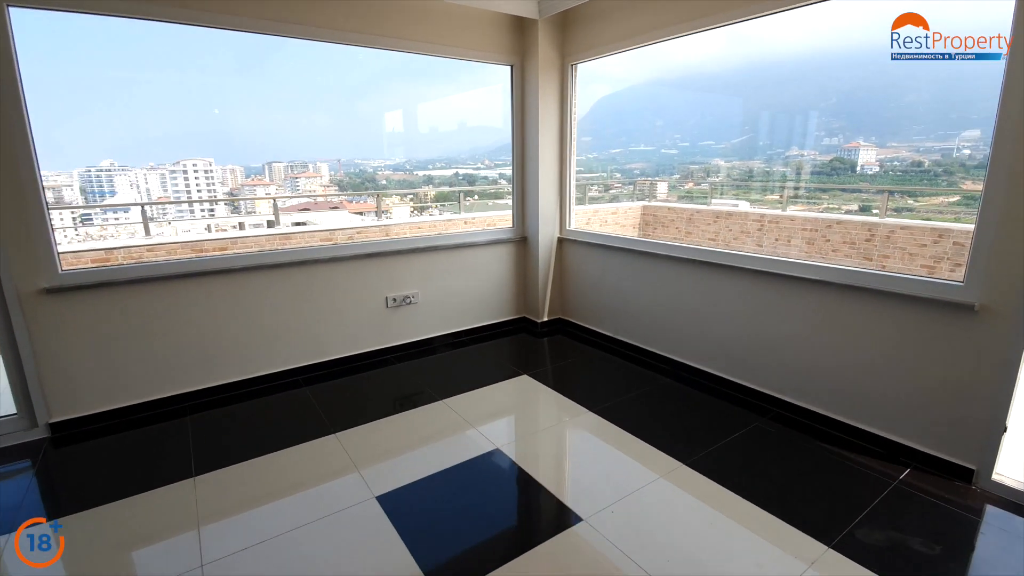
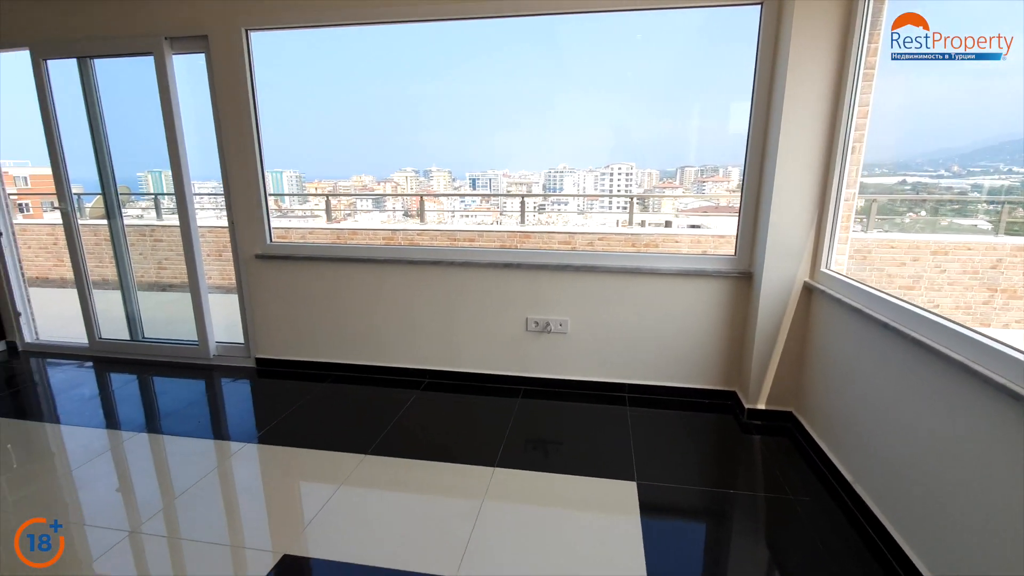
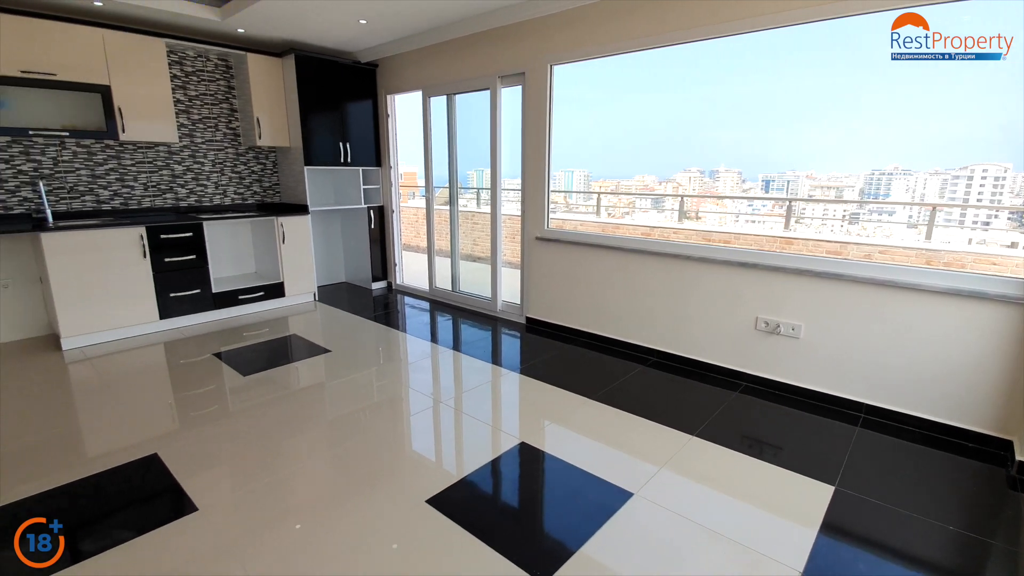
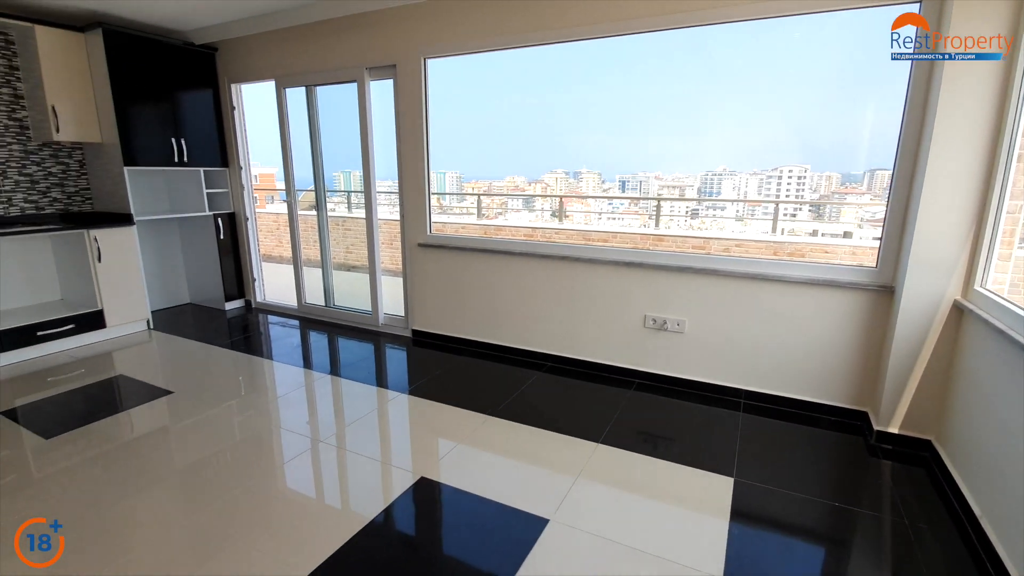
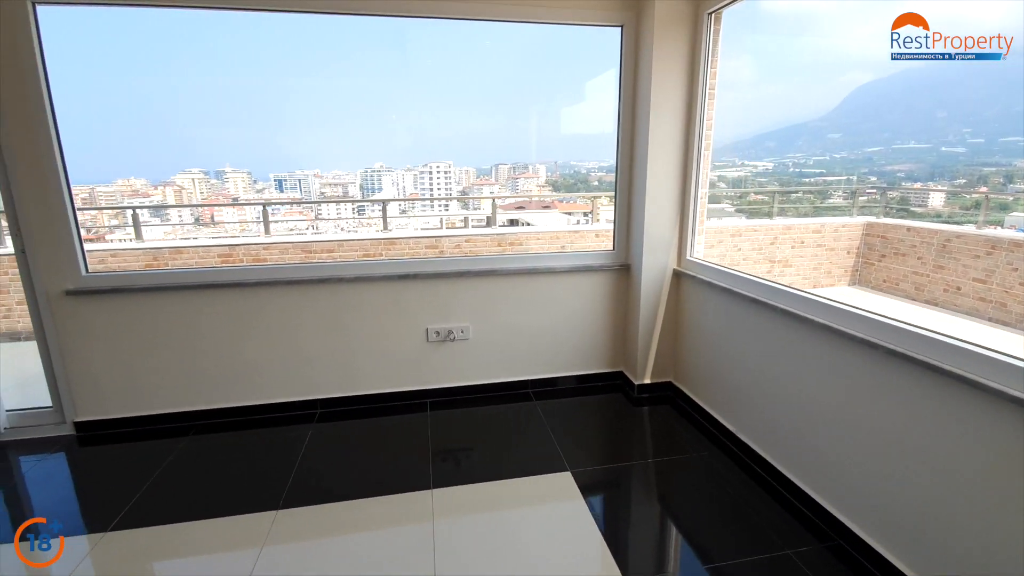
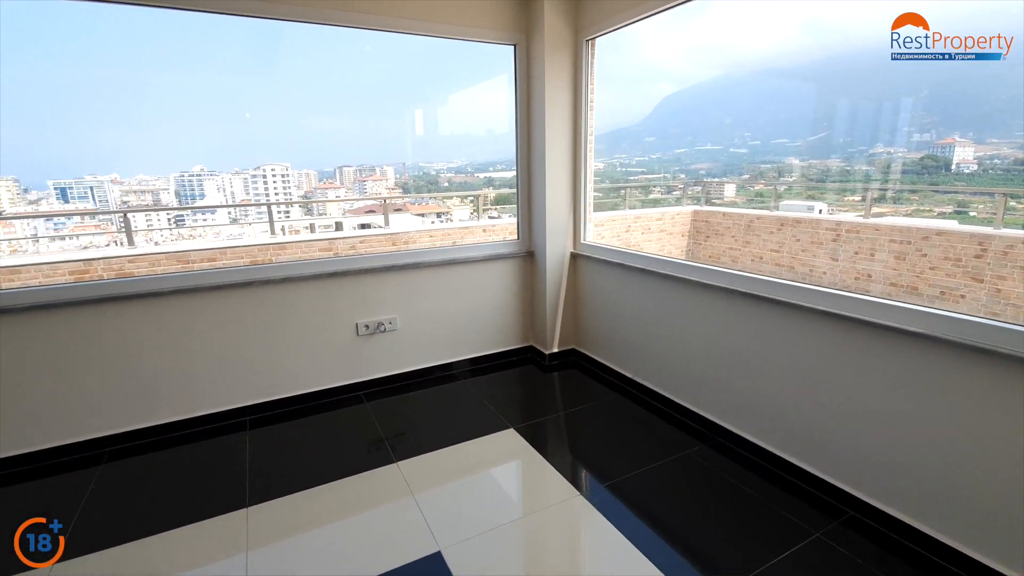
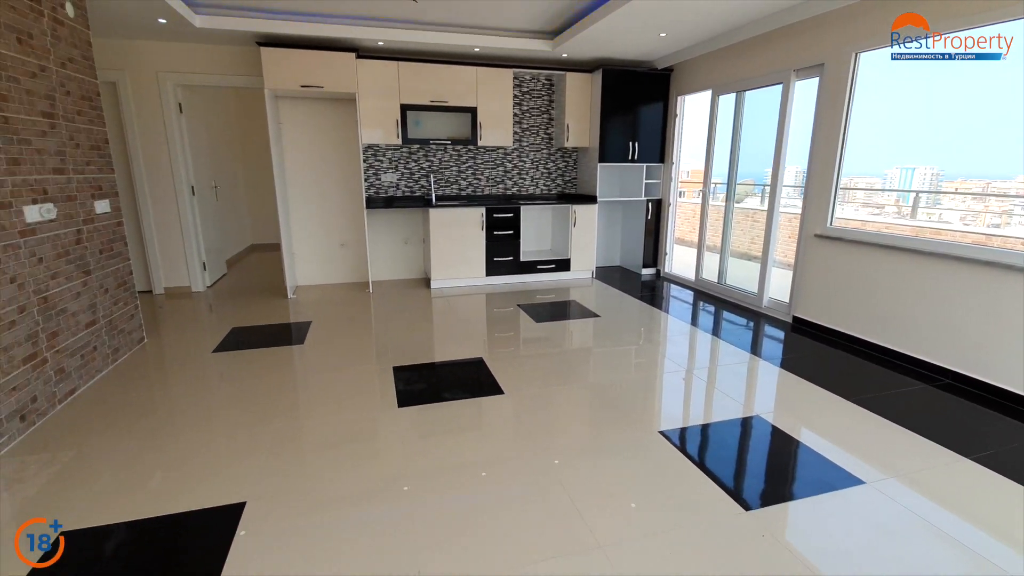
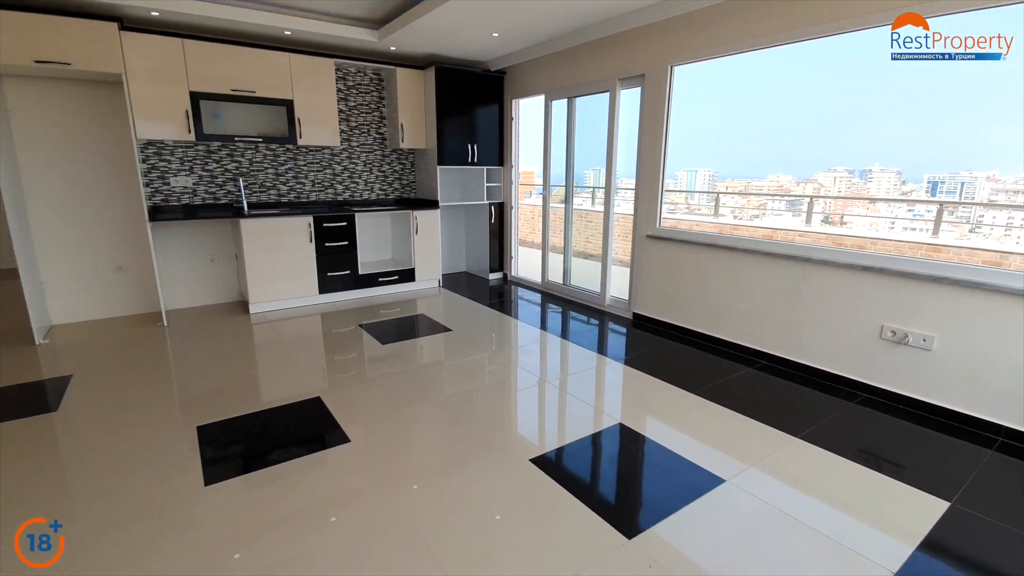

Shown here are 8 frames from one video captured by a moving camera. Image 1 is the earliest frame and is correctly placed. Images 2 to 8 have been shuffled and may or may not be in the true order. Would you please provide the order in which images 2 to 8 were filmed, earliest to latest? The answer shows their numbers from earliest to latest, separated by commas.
6, 5, 2, 4, 3, 8, 7
